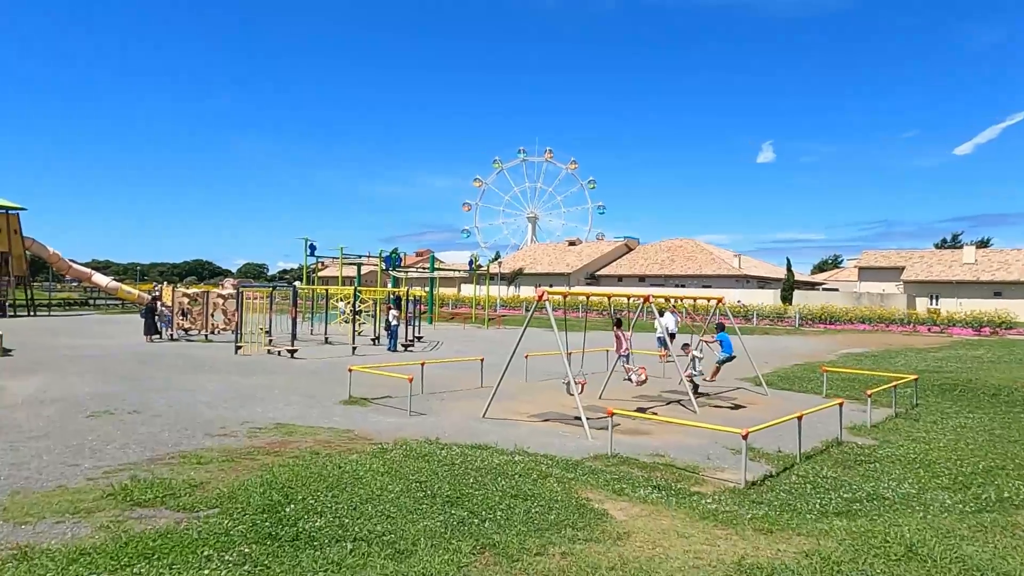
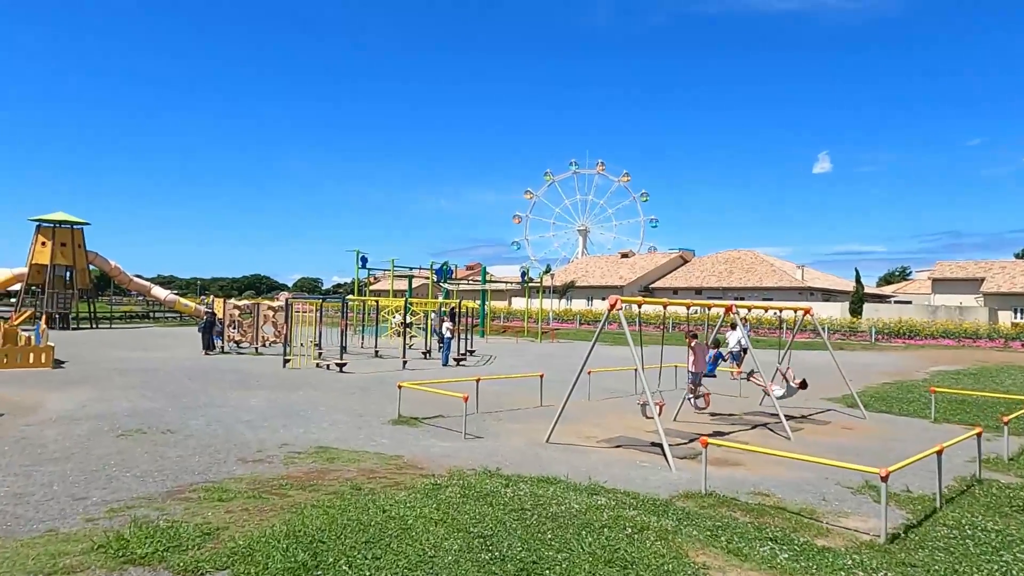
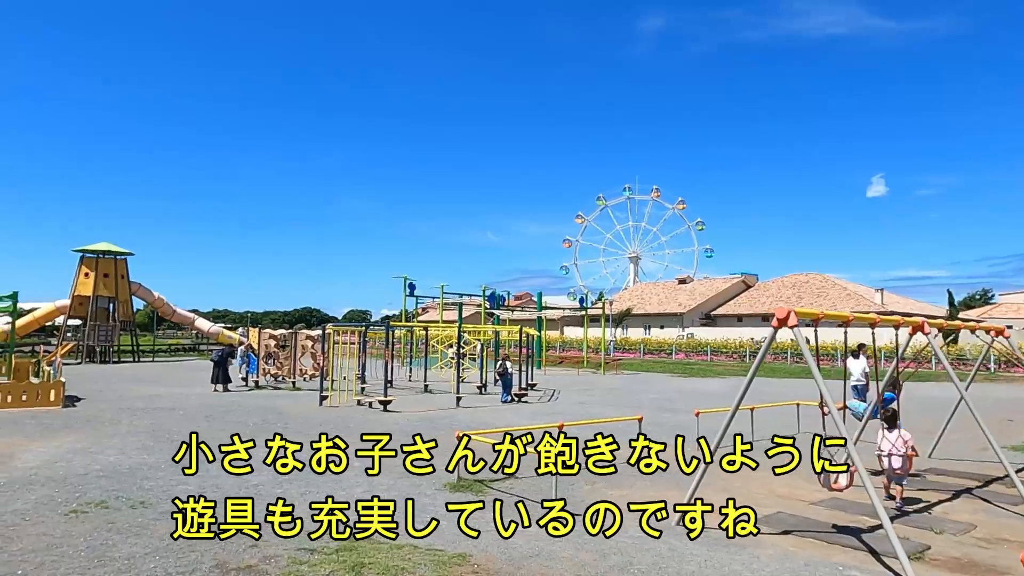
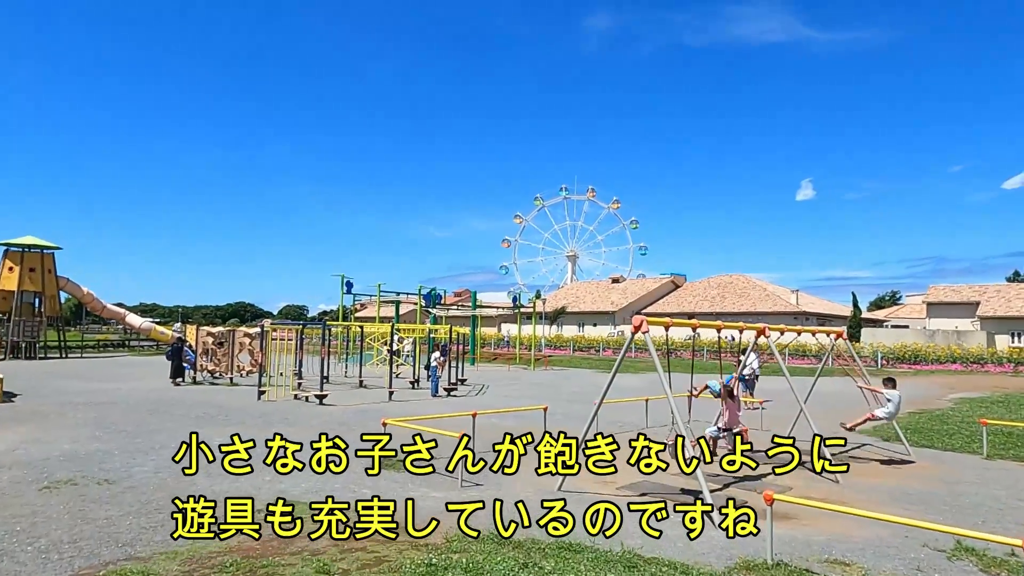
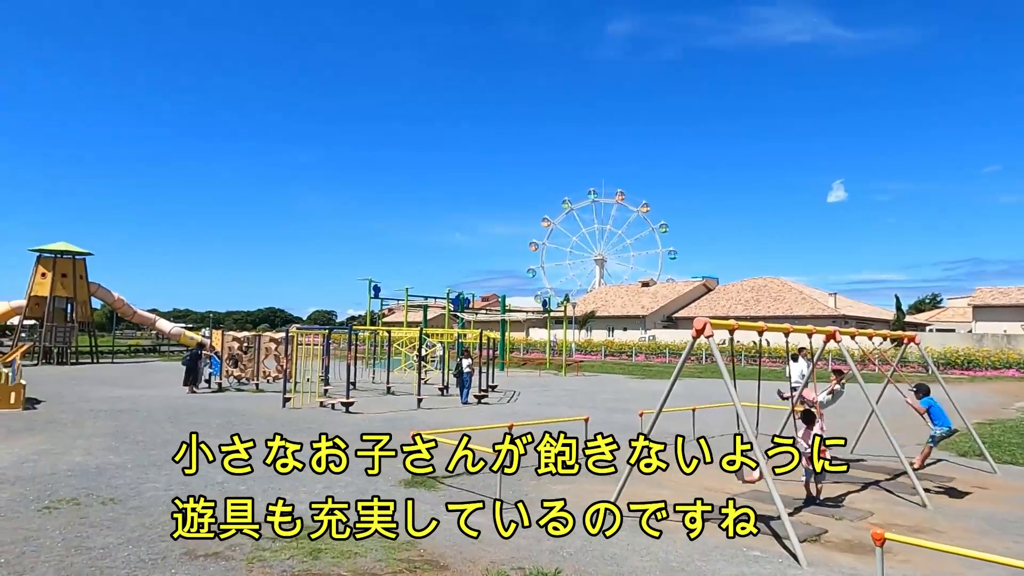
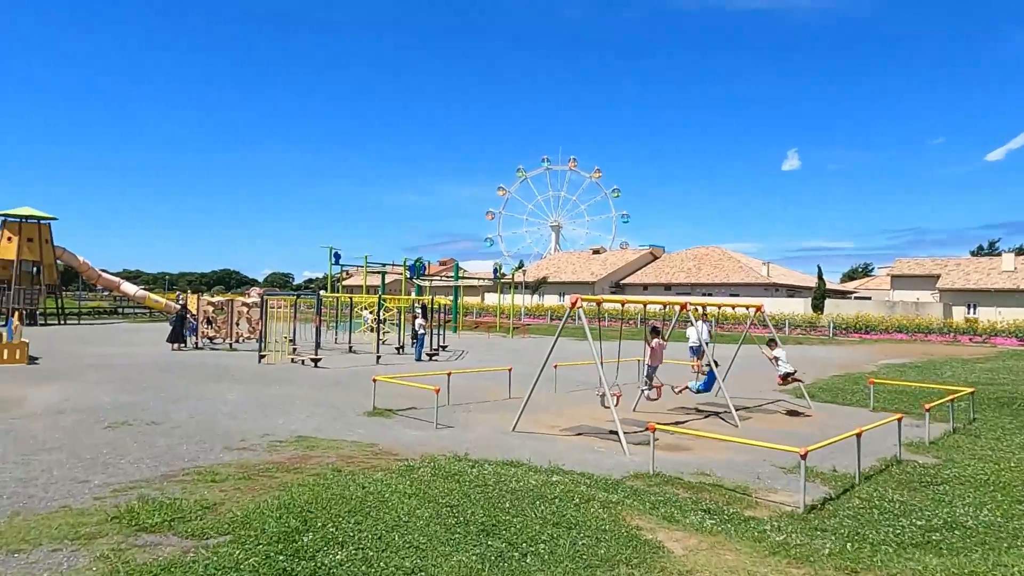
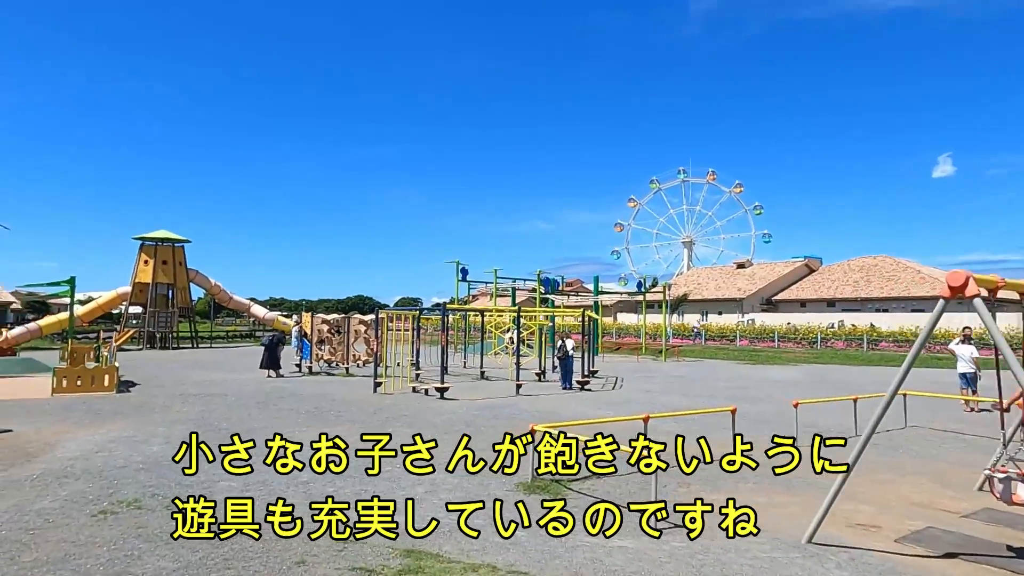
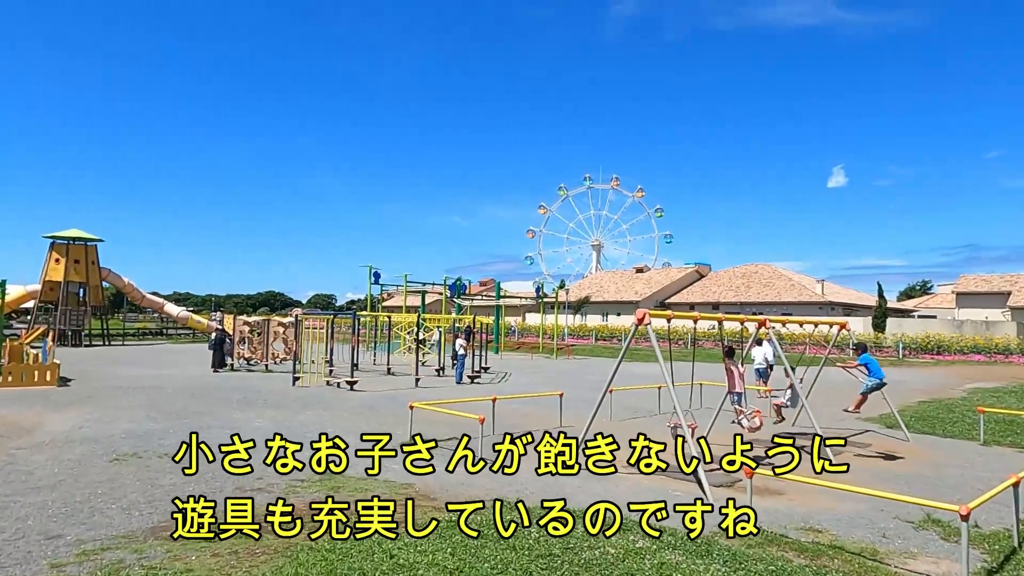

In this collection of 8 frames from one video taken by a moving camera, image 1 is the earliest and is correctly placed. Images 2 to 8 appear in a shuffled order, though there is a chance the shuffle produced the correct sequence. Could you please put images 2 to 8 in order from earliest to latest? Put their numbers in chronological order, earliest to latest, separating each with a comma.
6, 2, 8, 4, 5, 3, 7
